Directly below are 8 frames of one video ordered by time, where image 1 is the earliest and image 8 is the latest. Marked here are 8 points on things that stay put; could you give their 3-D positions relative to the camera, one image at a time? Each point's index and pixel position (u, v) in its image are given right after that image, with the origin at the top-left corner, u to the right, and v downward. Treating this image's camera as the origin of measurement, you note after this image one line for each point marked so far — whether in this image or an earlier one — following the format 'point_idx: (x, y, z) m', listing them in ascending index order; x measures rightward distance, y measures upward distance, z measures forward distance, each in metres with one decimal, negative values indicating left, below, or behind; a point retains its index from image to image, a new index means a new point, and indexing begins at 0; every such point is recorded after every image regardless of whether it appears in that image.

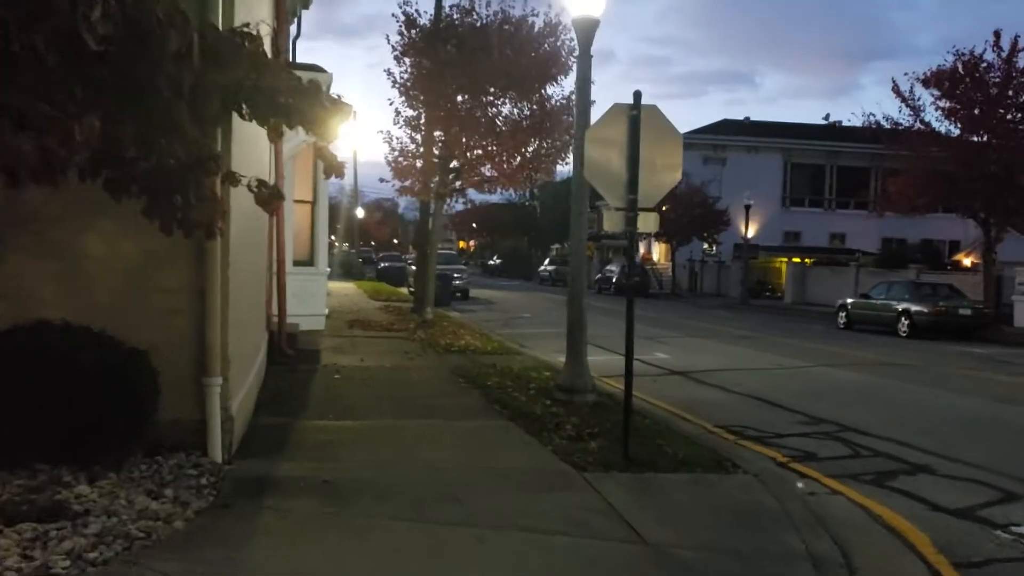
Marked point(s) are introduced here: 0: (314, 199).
0: (-4.1, +1.9, +16.8) m
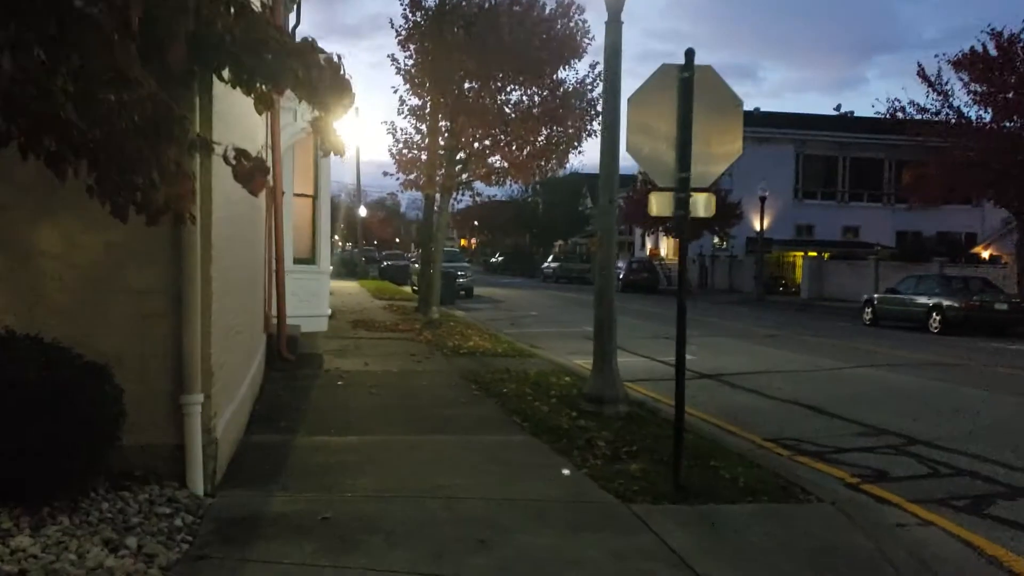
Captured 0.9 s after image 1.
0: (-3.8, +1.9, +15.7) m
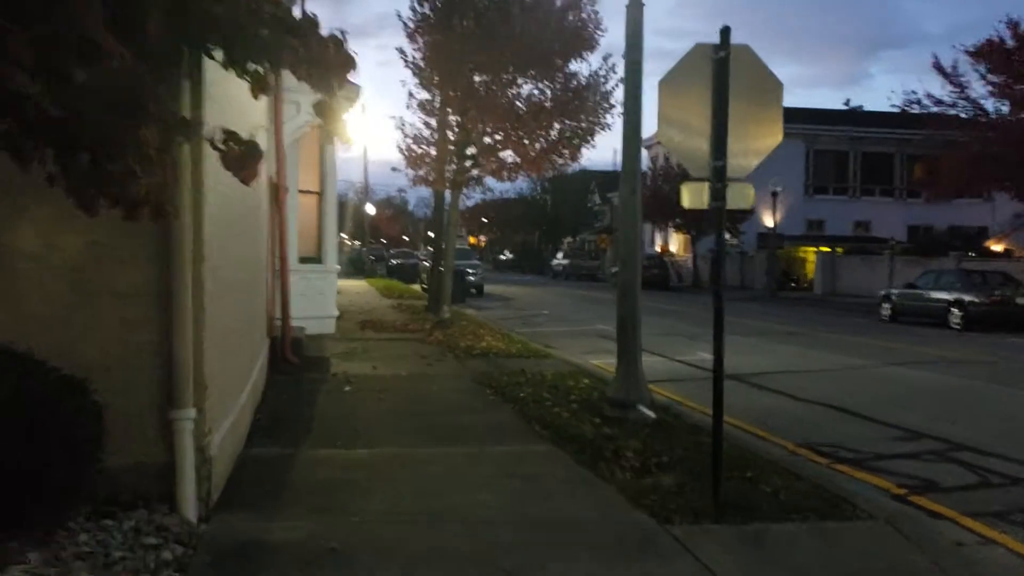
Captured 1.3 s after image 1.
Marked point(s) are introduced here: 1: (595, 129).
0: (-3.6, +1.9, +15.1) m
1: (+2.0, +3.8, +19.3) m
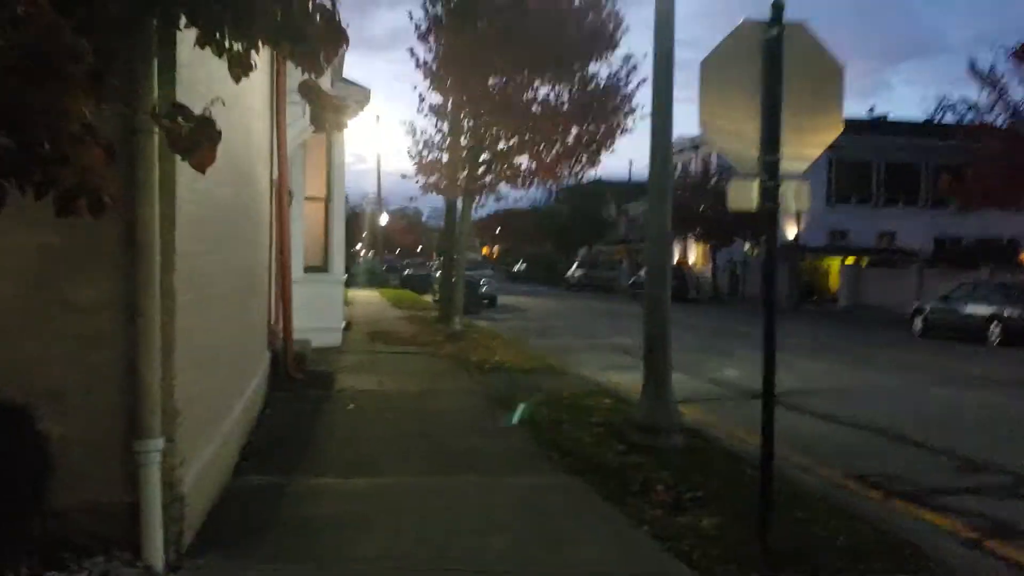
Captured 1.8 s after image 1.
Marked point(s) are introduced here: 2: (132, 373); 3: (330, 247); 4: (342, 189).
0: (-3.3, +1.7, +14.5) m
1: (+2.4, +3.5, +18.5) m
2: (-2.2, -0.5, +4.7) m
3: (-3.3, +0.7, +14.5) m
4: (-3.1, +1.8, +14.5) m
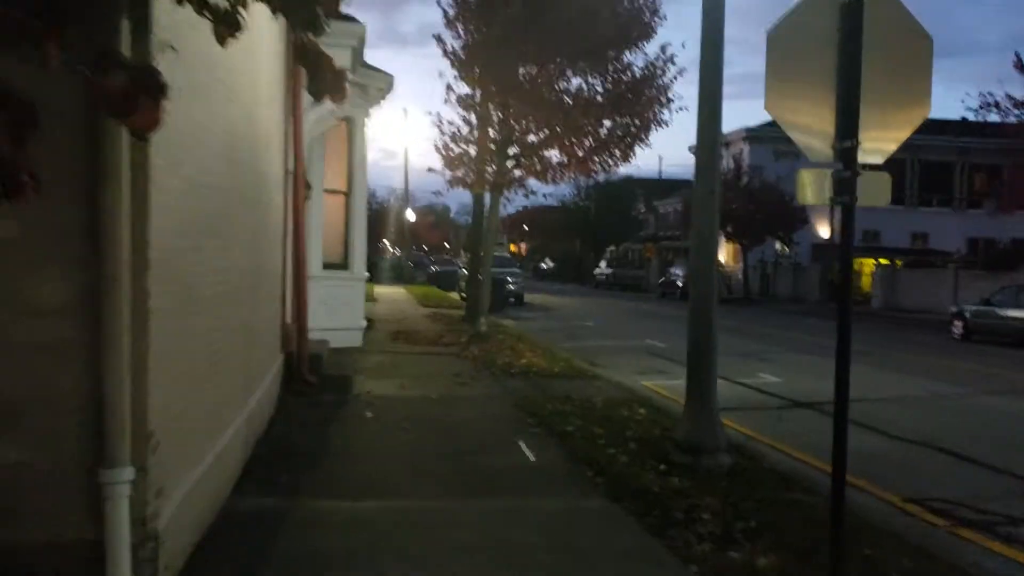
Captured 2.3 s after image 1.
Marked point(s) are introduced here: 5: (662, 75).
0: (-2.8, +1.7, +13.8) m
1: (+3.0, +3.5, +17.7) m
2: (-2.0, -0.5, +4.0) m
3: (-2.8, +0.8, +13.9) m
4: (-2.6, +1.8, +13.8) m
5: (+3.2, +4.6, +17.4) m
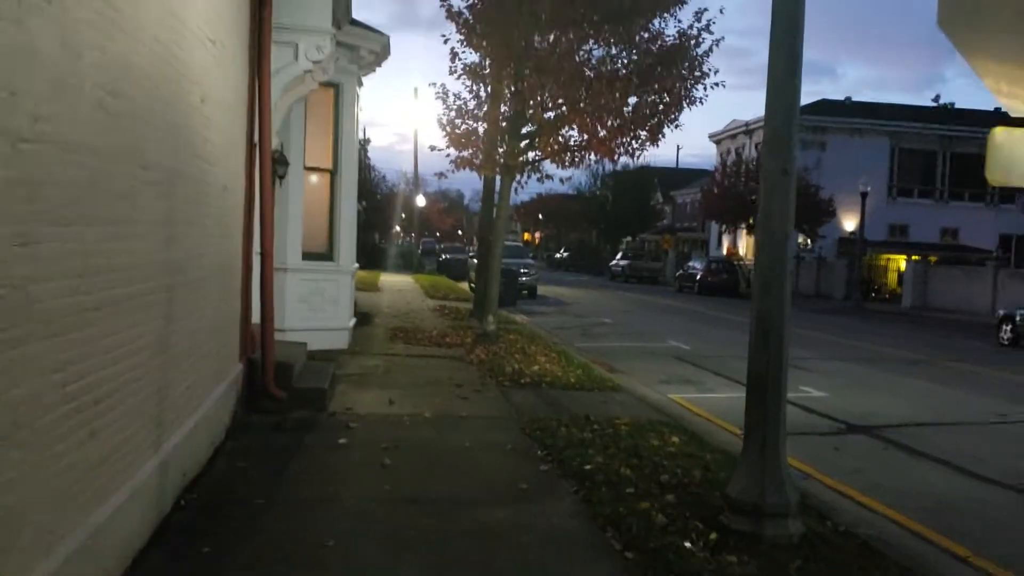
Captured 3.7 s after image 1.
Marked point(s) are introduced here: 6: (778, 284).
0: (-2.6, +1.8, +12.0) m
1: (+3.3, +3.6, +15.8) m
2: (-2.1, -0.6, +2.2) m
3: (-2.6, +0.9, +12.1) m
4: (-2.4, +1.9, +12.0) m
5: (+3.5, +4.6, +15.5) m
6: (+1.9, 0.0, +5.6) m
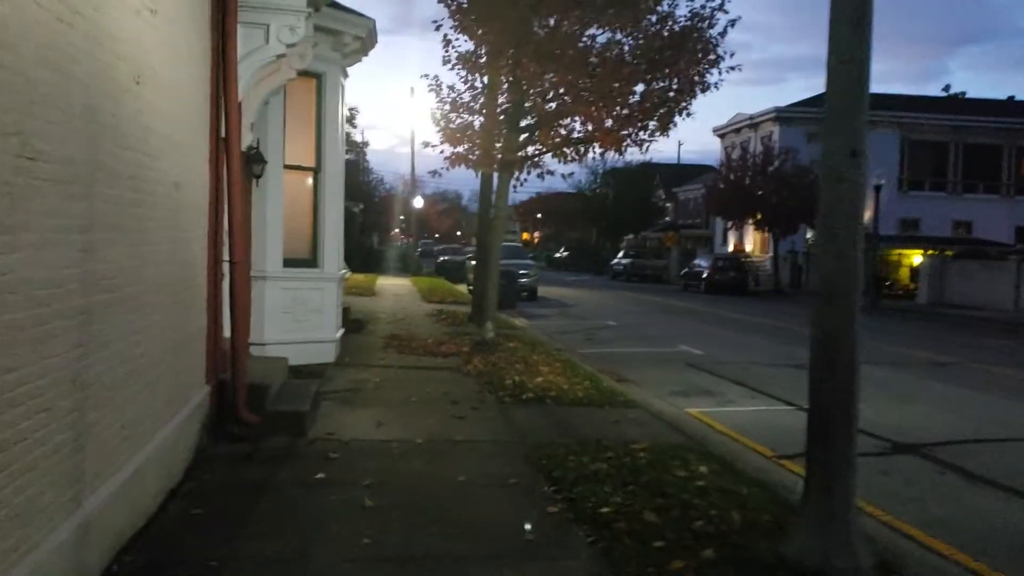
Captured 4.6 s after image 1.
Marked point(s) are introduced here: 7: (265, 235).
0: (-2.6, +1.7, +10.9) m
1: (+3.3, +3.5, +14.7) m
2: (-2.1, -0.7, +1.2) m
3: (-2.6, +0.7, +11.0) m
4: (-2.4, +1.8, +11.0) m
5: (+3.5, +4.6, +14.4) m
6: (+1.9, 0.0, +4.6) m
7: (-3.2, +0.7, +10.4) m
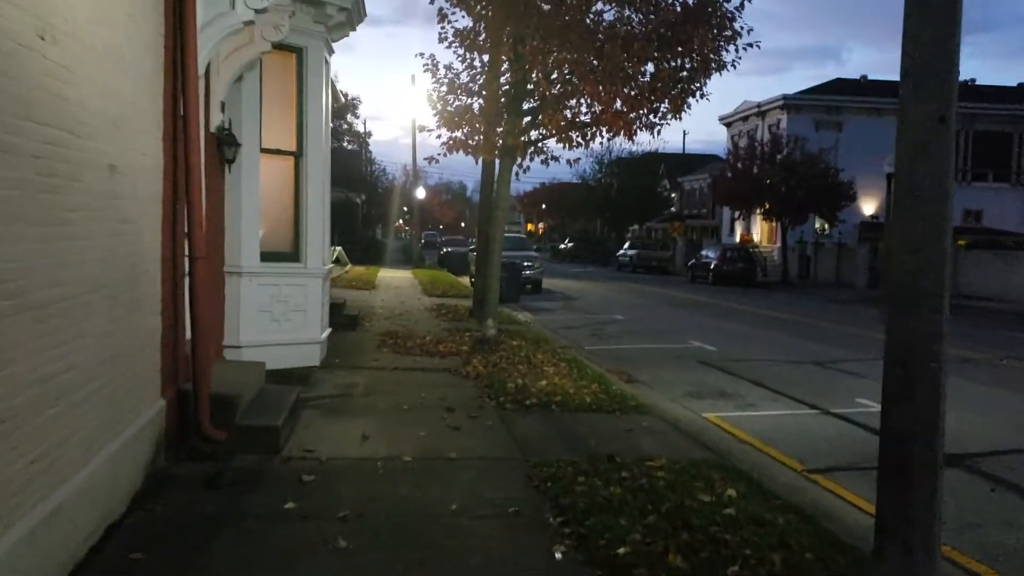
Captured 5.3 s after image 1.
0: (-2.6, +1.8, +10.0) m
1: (+3.3, +3.6, +13.7) m
2: (-2.1, -0.7, +0.2) m
3: (-2.6, +0.8, +10.0) m
4: (-2.4, +1.8, +10.0) m
5: (+3.5, +4.7, +13.3) m
6: (+1.9, 0.0, +3.6) m
7: (-3.2, +0.7, +9.4) m
